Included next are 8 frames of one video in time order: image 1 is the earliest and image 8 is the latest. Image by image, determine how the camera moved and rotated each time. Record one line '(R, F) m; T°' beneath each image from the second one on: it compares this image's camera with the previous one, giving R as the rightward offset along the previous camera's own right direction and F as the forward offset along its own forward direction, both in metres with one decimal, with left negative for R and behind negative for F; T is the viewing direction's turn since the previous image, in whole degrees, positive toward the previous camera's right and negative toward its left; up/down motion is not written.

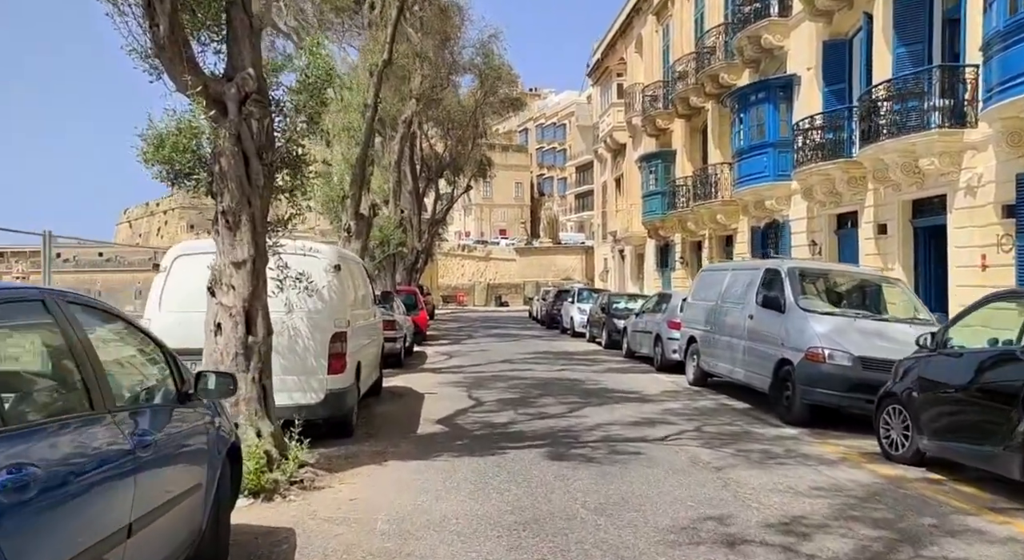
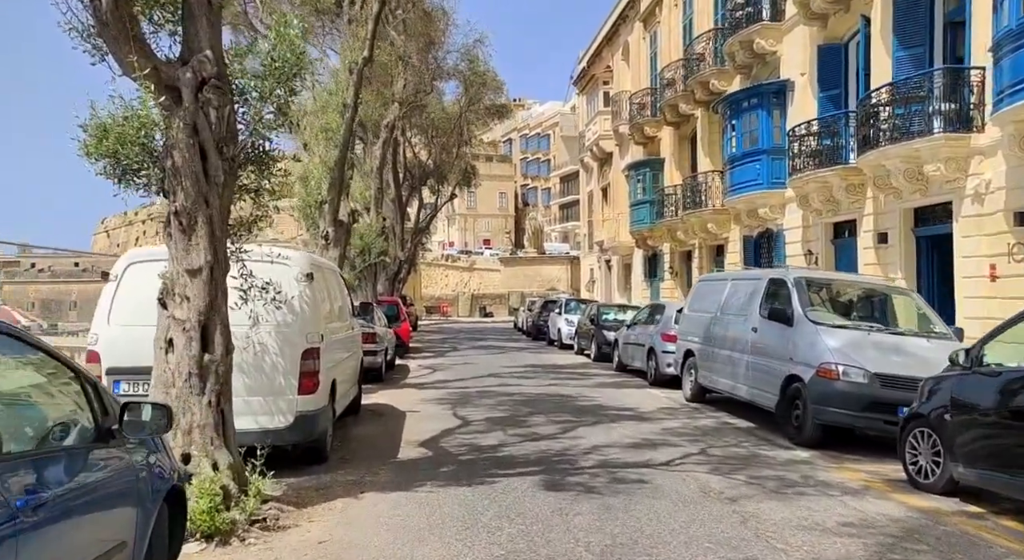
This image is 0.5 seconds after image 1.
(-0.1, +0.8) m; +1°
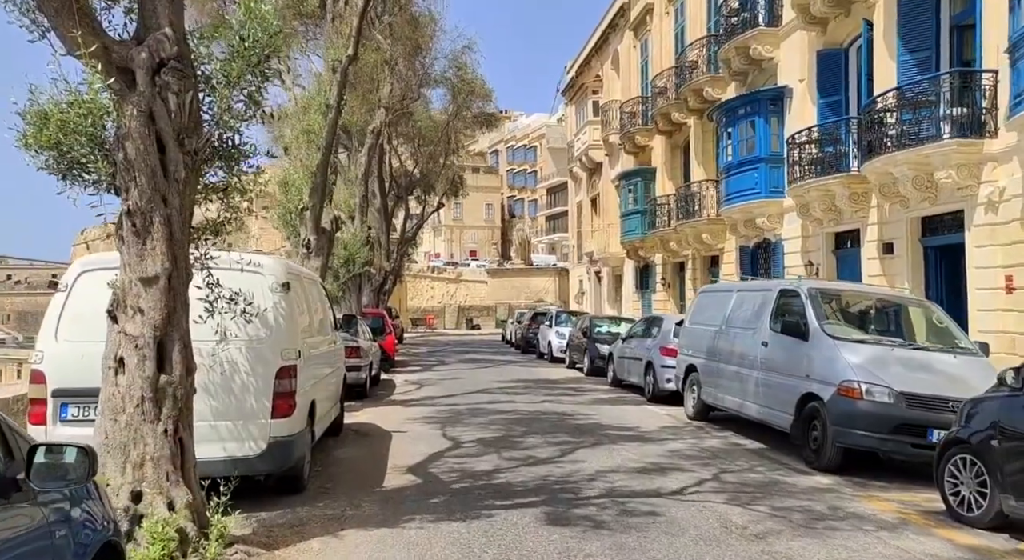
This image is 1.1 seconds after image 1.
(-0.1, +0.7) m; +1°
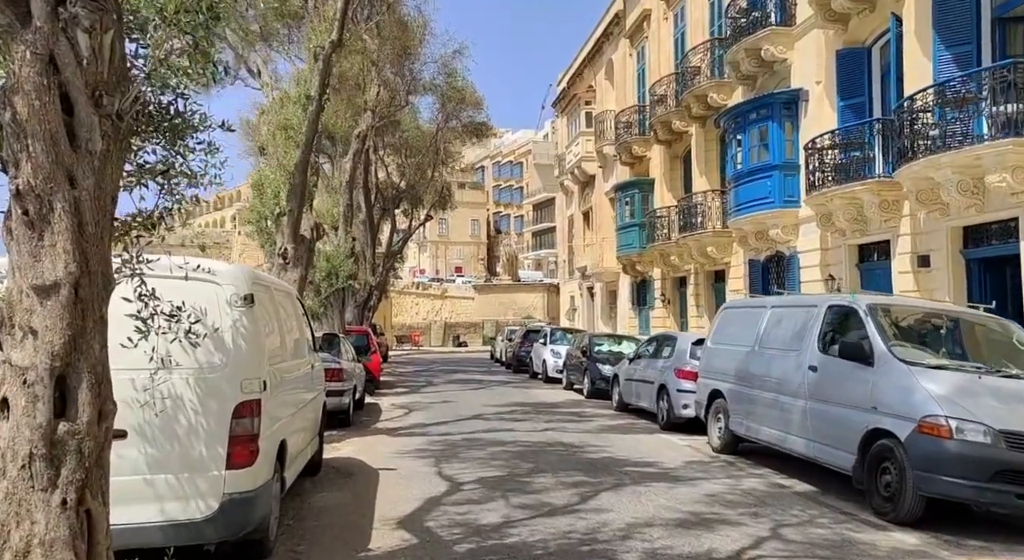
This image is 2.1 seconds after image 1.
(-0.3, +1.5) m; +1°
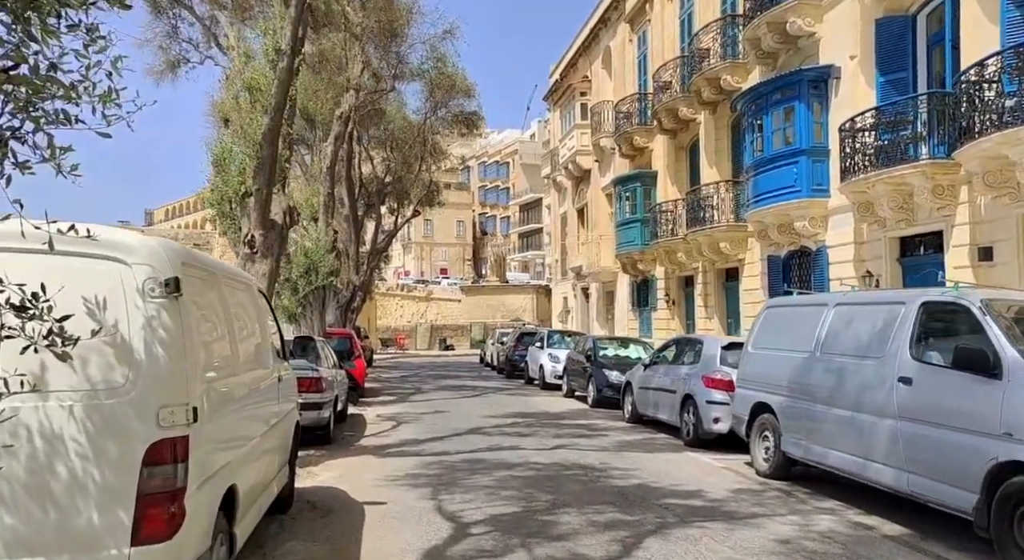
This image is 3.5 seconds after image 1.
(-0.3, +1.8) m; +1°
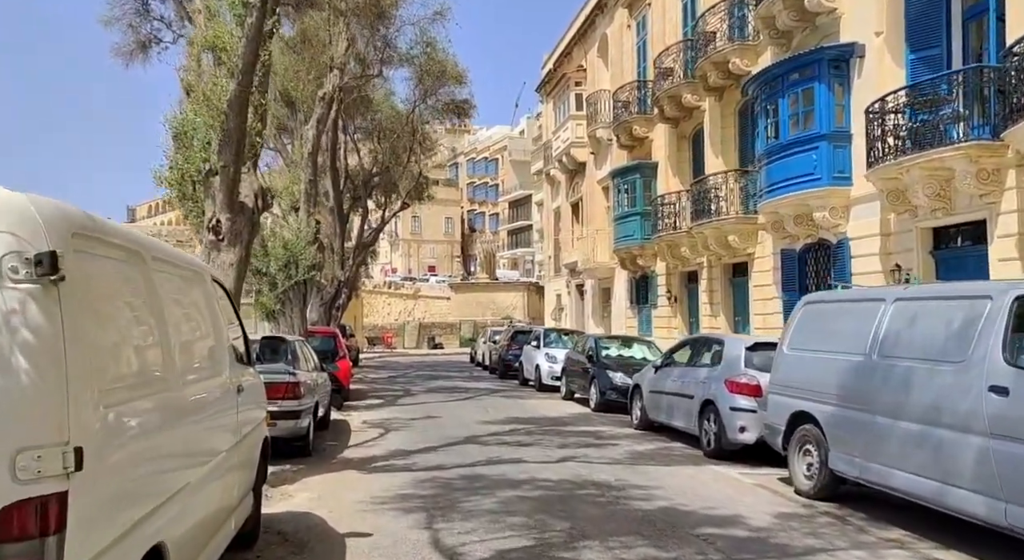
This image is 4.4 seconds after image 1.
(-0.2, +1.3) m; +1°
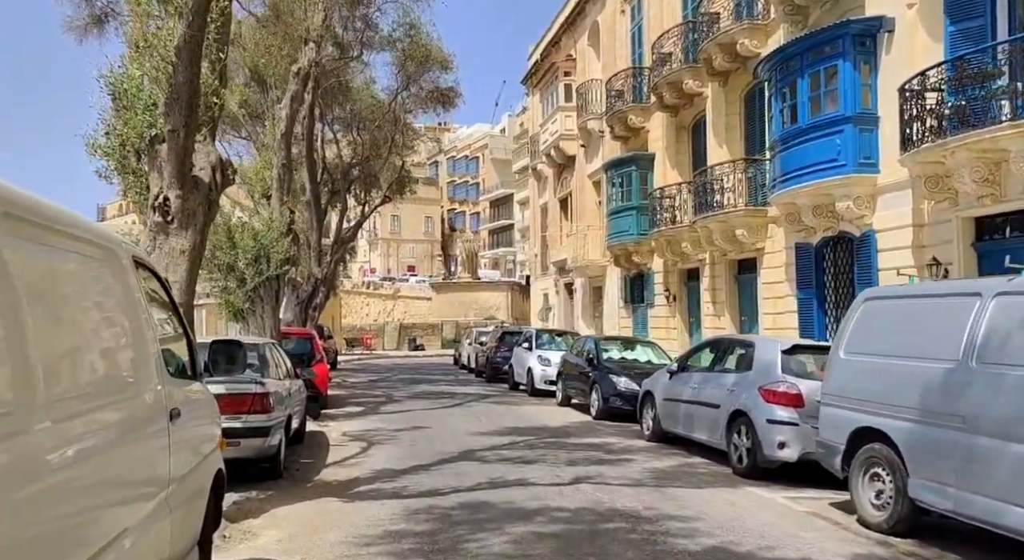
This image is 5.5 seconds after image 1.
(-0.3, +1.5) m; +1°
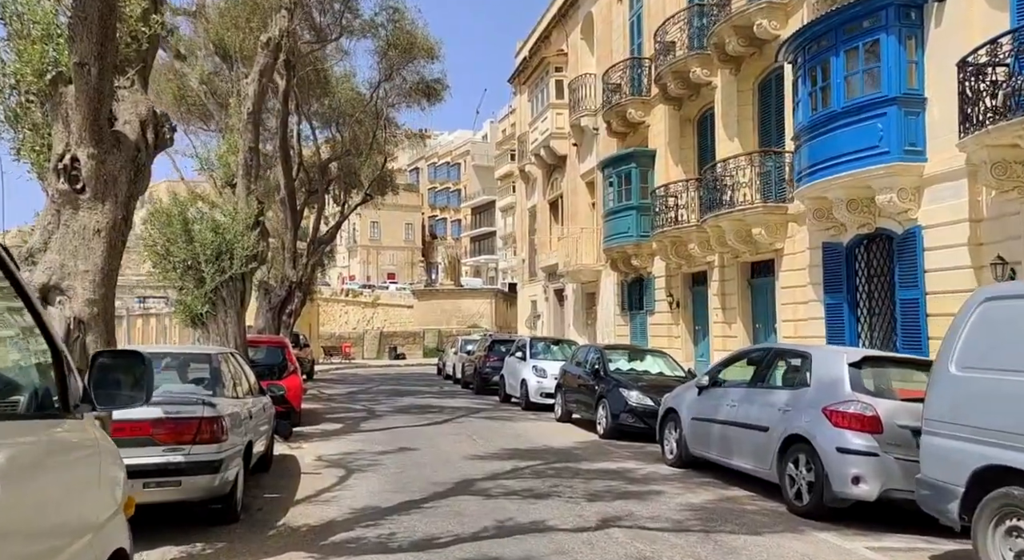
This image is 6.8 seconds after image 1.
(-0.3, +1.8) m; +1°
